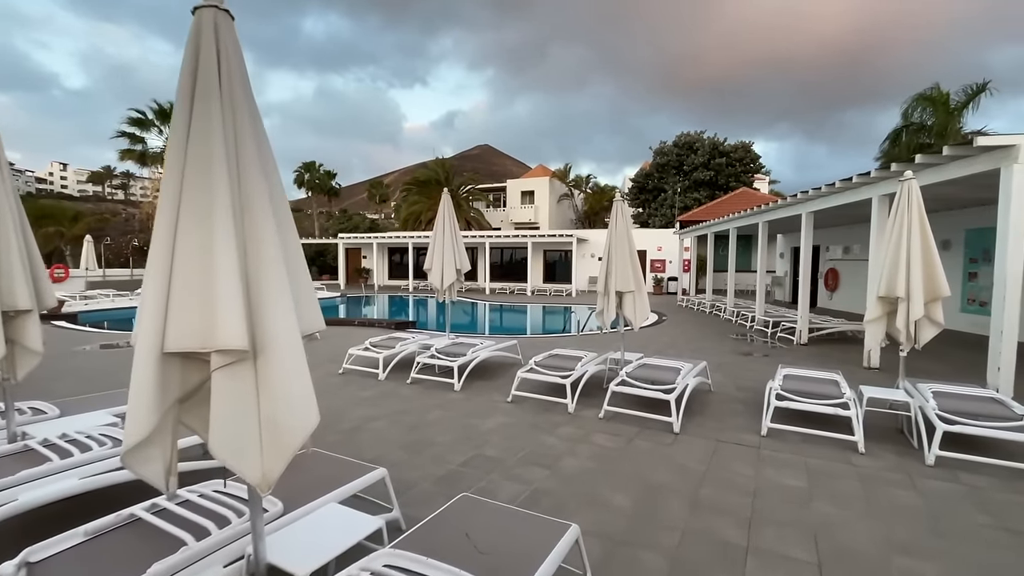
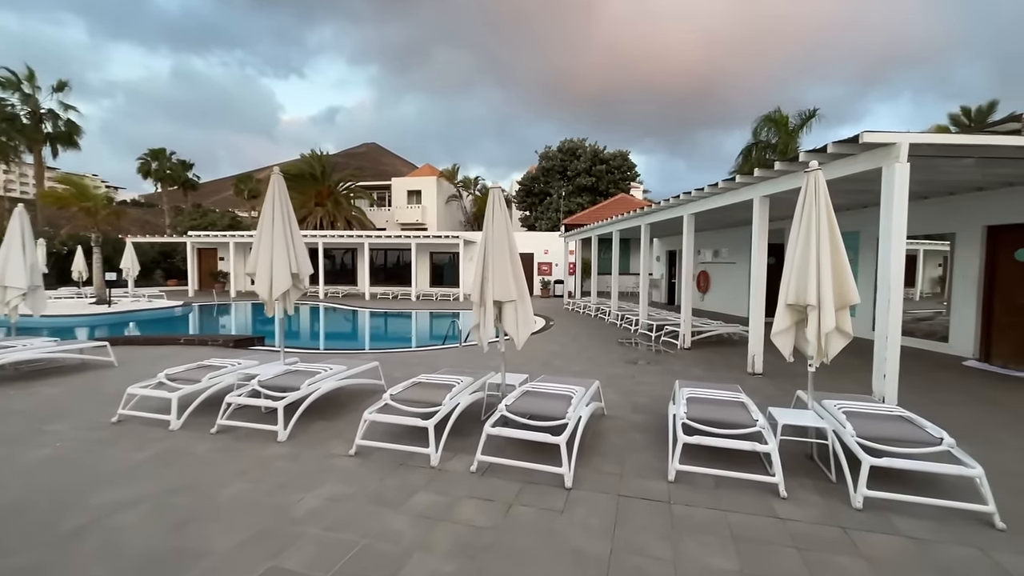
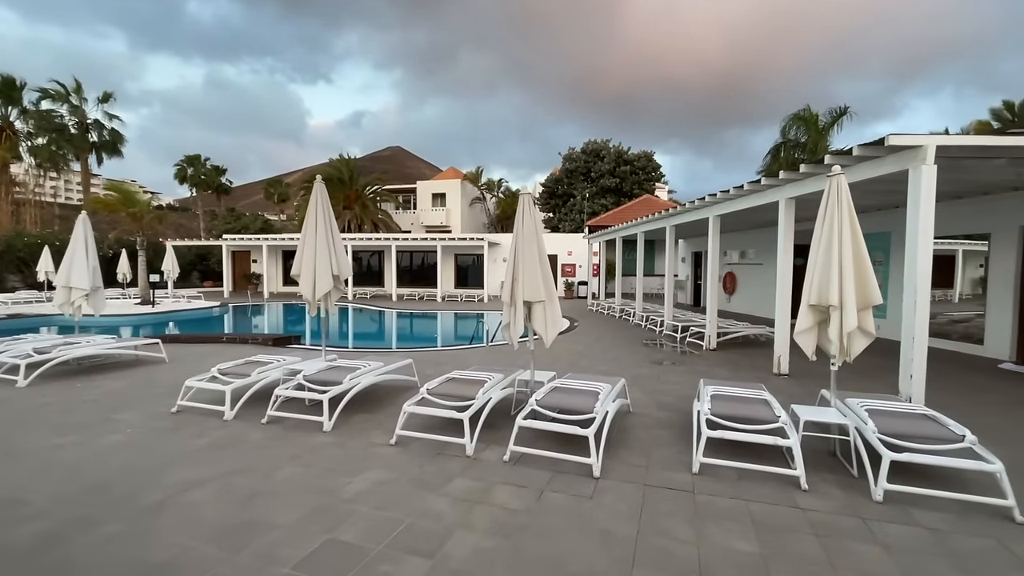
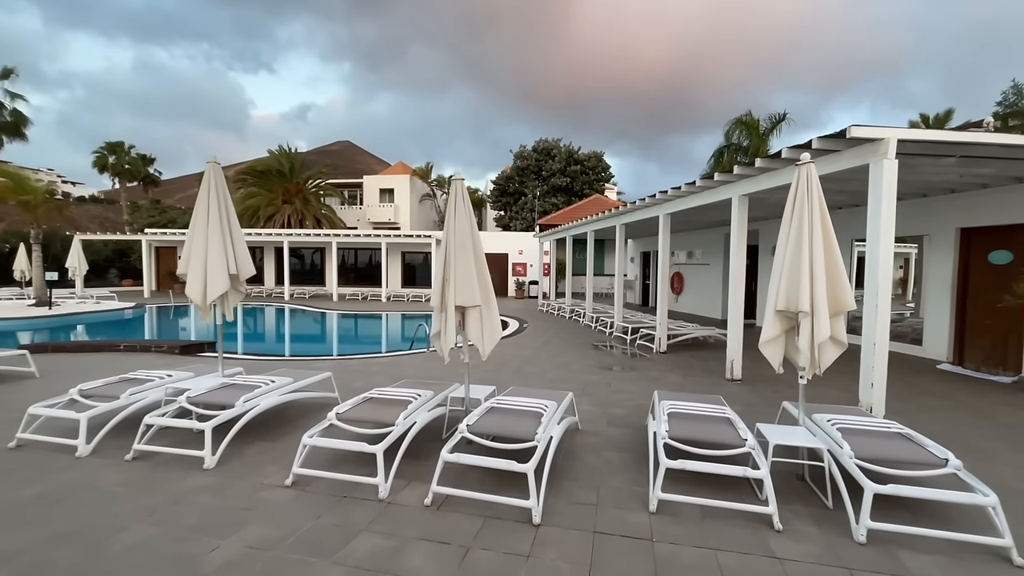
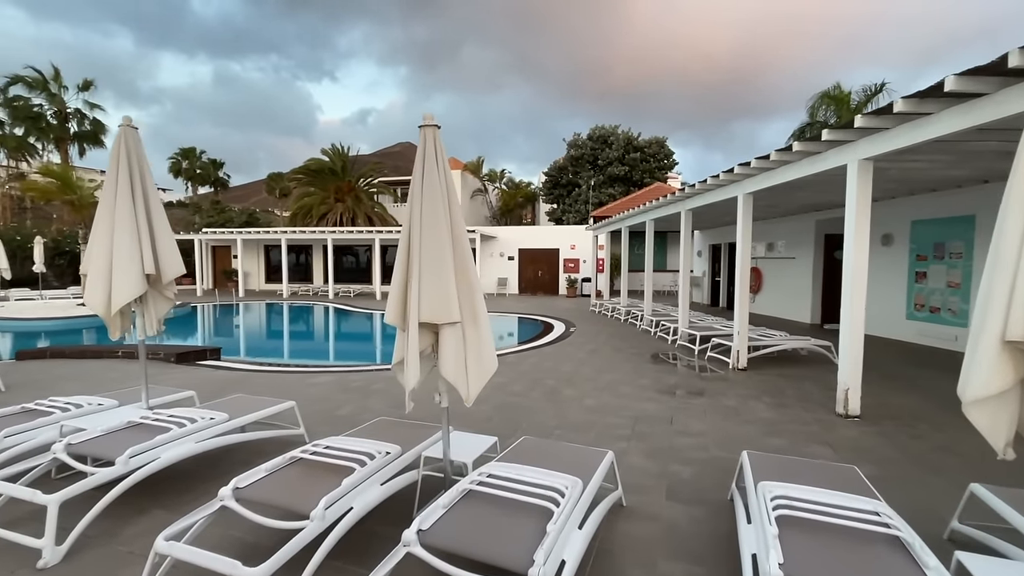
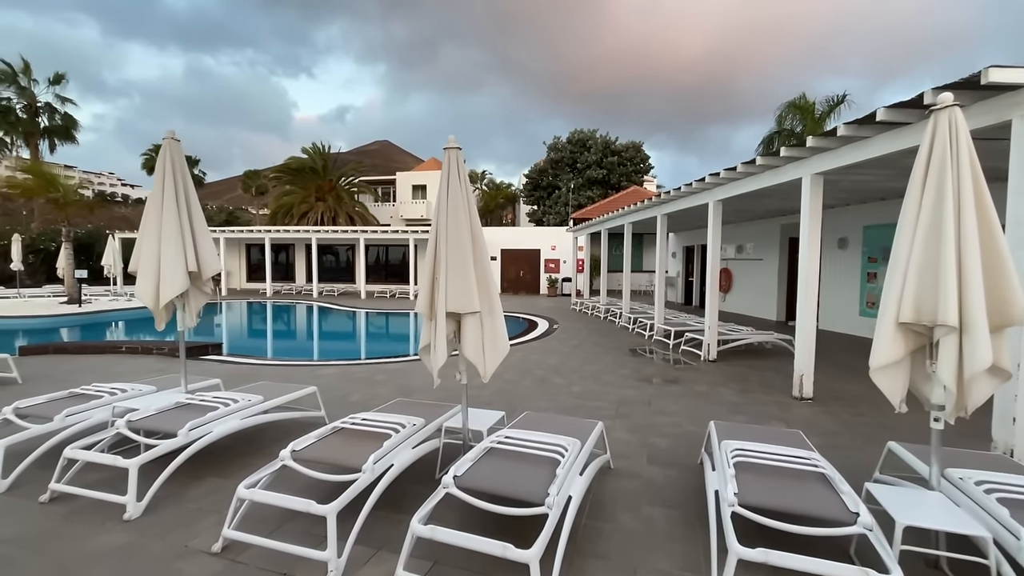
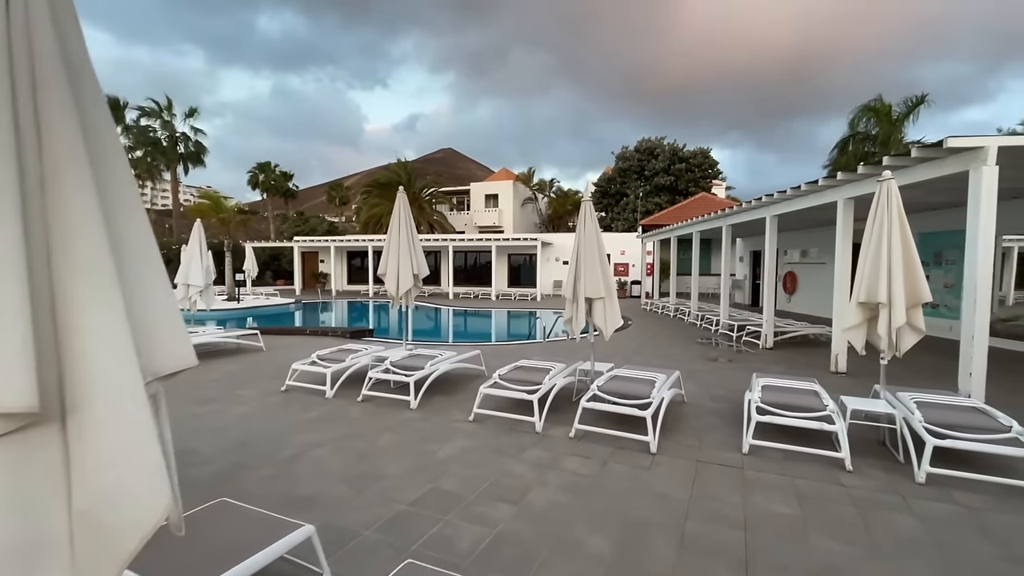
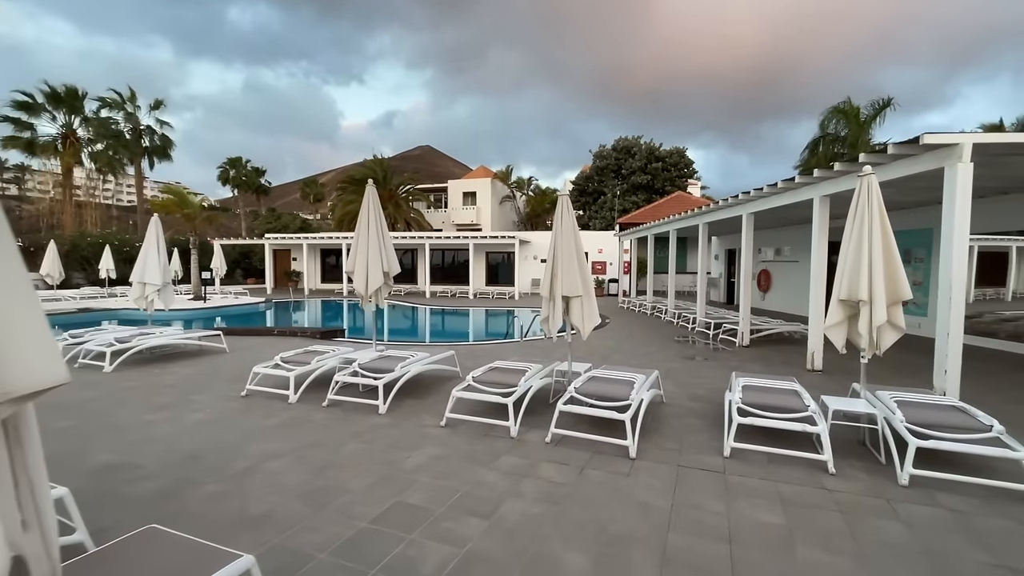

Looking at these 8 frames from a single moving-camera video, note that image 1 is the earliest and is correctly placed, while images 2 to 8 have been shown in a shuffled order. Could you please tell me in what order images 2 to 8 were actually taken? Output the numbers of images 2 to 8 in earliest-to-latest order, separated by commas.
7, 8, 3, 2, 4, 6, 5
